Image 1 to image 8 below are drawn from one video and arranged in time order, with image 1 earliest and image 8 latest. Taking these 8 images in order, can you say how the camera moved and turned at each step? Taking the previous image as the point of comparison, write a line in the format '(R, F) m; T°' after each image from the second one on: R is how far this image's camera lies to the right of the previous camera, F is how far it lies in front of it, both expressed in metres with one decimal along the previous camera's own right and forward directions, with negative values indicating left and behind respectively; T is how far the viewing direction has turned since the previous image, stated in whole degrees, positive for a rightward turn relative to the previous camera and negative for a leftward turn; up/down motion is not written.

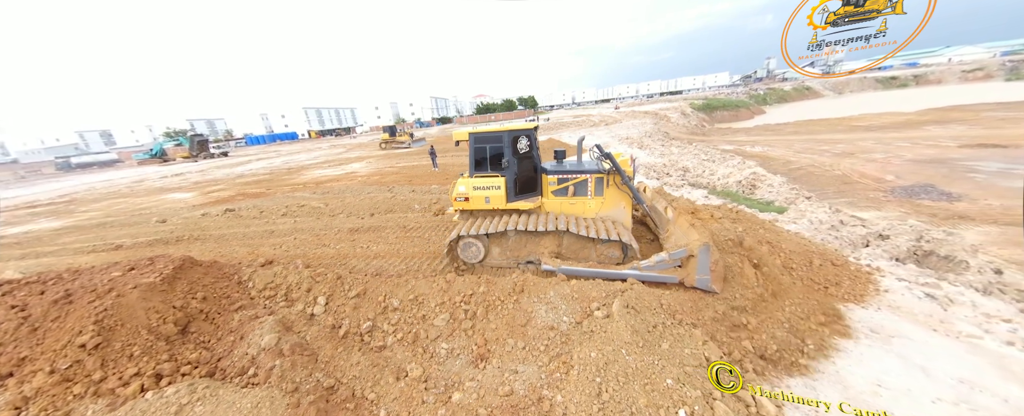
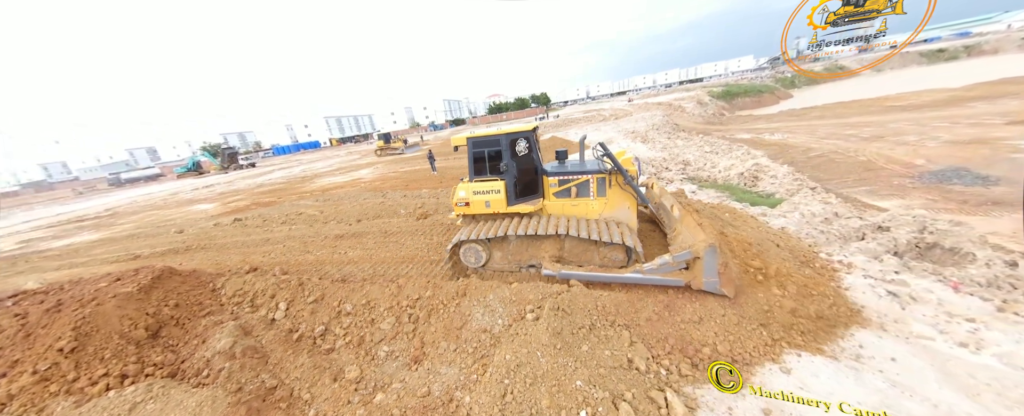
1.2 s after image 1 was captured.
(+1.0, -0.1) m; -4°
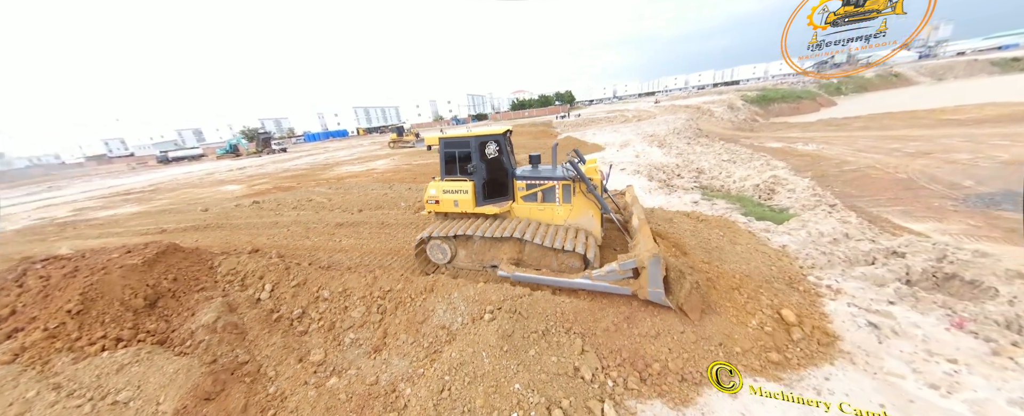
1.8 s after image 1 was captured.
(+0.6, 0.0) m; -4°
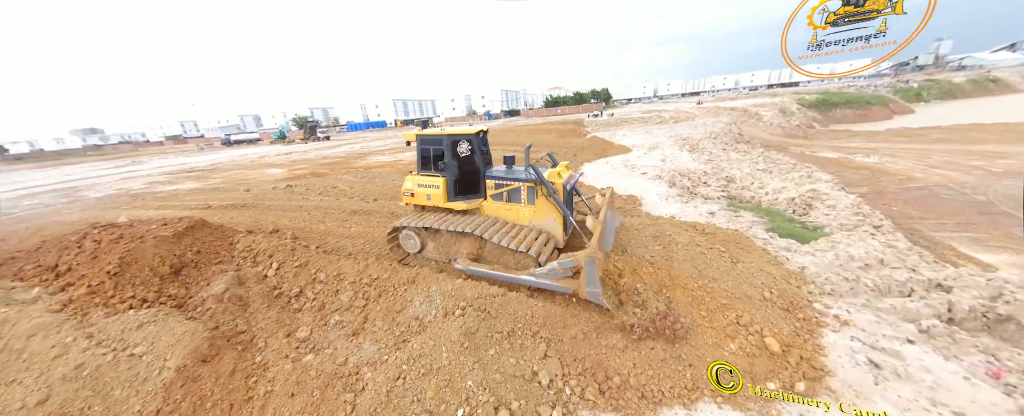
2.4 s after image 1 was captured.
(+0.6, 0.0) m; -5°
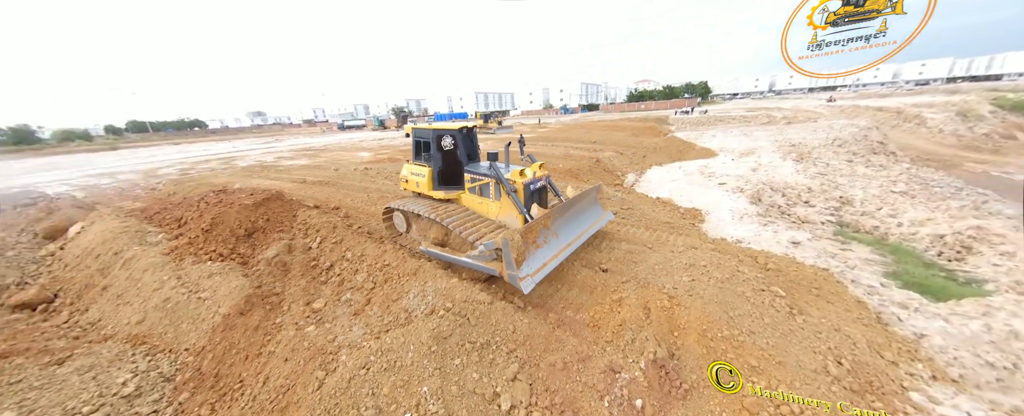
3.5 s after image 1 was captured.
(+0.8, +0.3) m; -13°
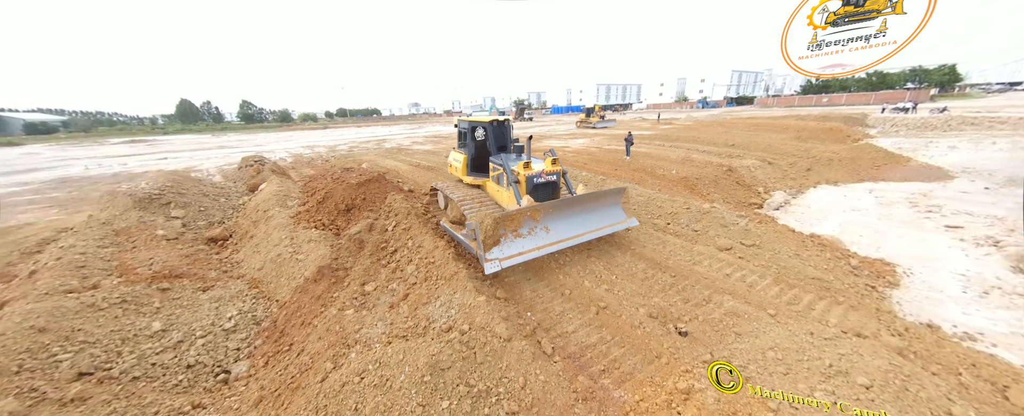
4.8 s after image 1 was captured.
(+0.6, +0.8) m; -21°
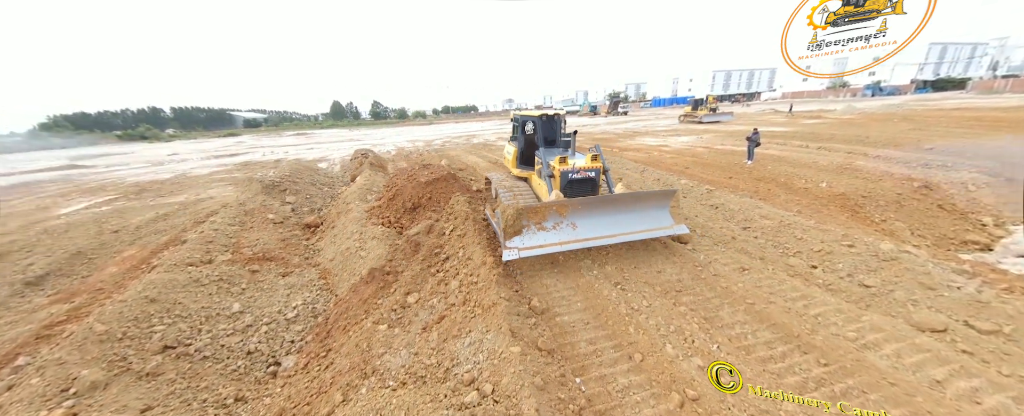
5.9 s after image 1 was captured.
(+0.3, +0.8) m; -17°
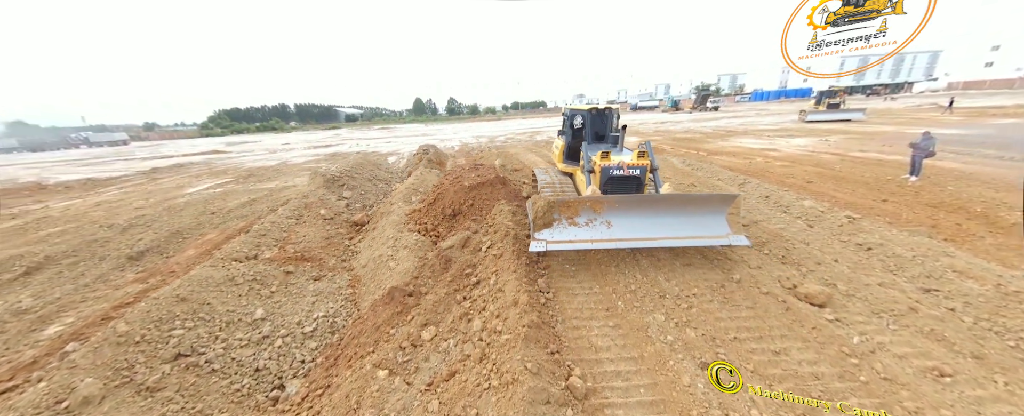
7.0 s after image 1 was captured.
(+0.2, +1.0) m; -12°
